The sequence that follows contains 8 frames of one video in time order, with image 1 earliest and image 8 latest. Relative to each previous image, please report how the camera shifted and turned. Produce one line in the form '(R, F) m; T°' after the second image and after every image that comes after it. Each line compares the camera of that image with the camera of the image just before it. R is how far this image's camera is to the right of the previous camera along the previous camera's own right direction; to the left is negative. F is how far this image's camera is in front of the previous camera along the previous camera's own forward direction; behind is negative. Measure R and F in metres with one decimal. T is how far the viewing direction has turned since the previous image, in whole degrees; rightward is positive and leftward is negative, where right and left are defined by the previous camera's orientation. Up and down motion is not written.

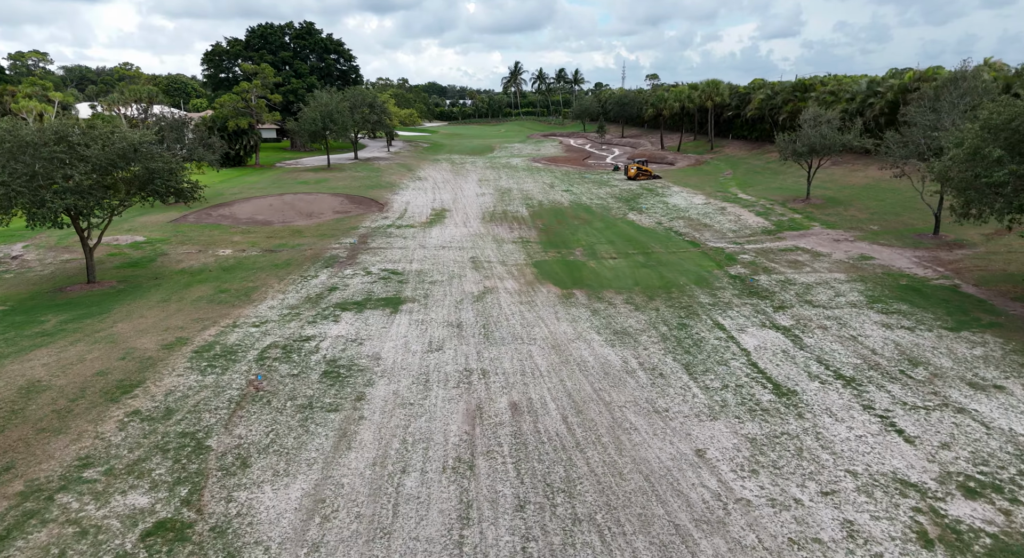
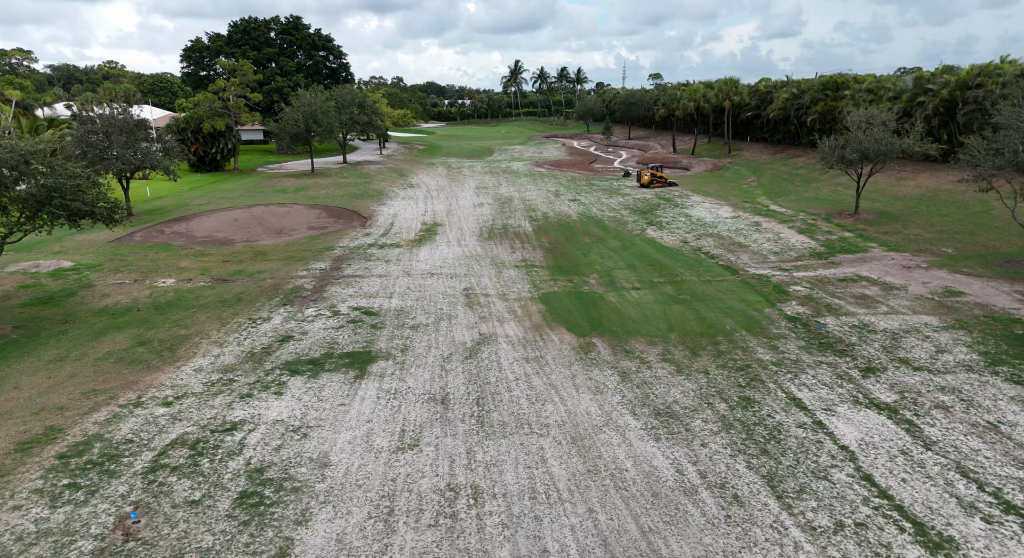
(-0.1, +4.6) m; 0°
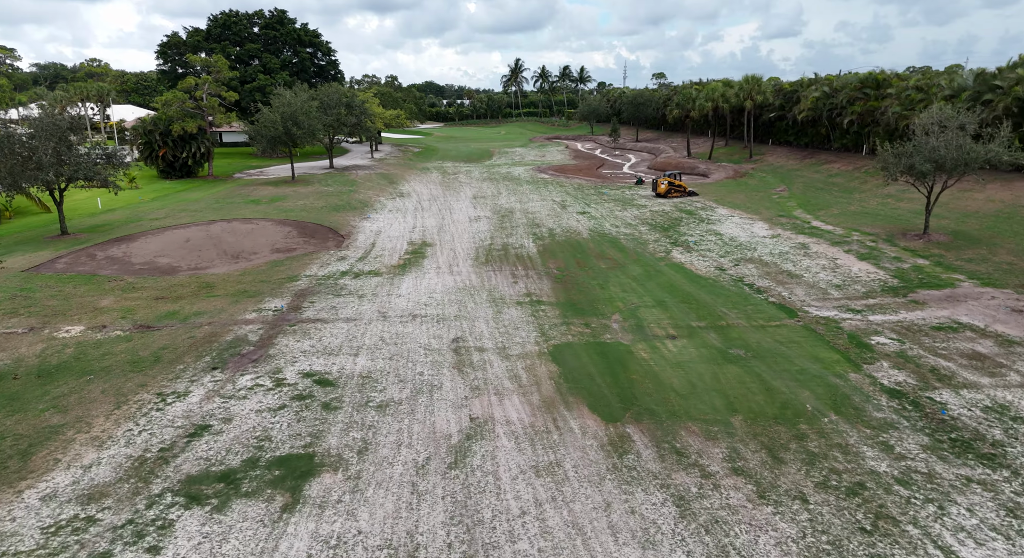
(-0.1, +4.7) m; 0°
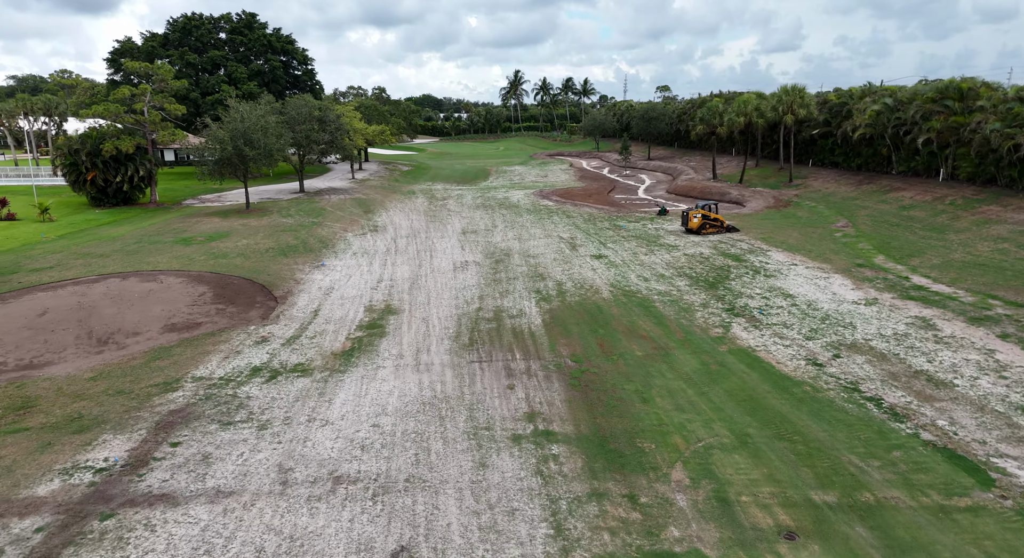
(+0.1, +7.8) m; 0°
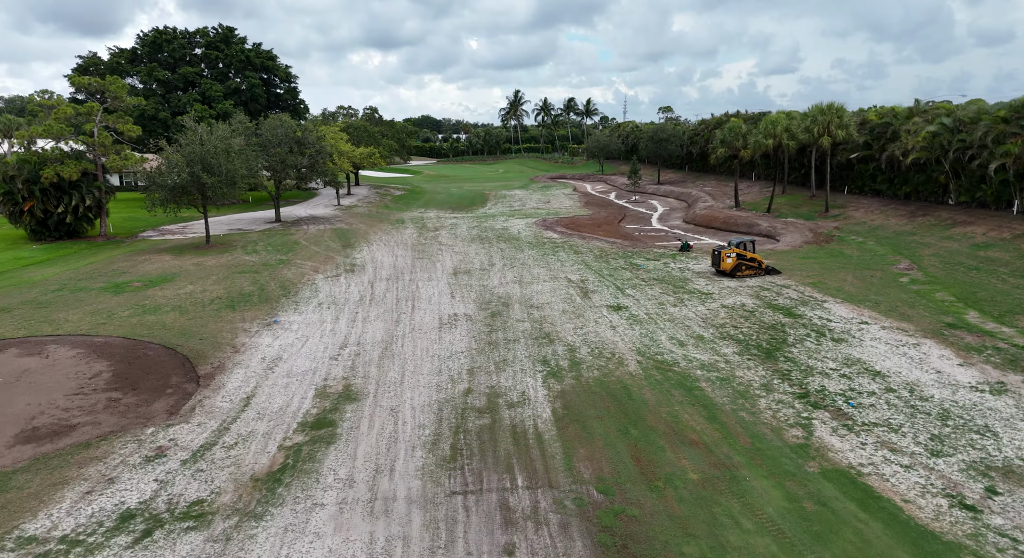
(0.0, +5.2) m; 0°
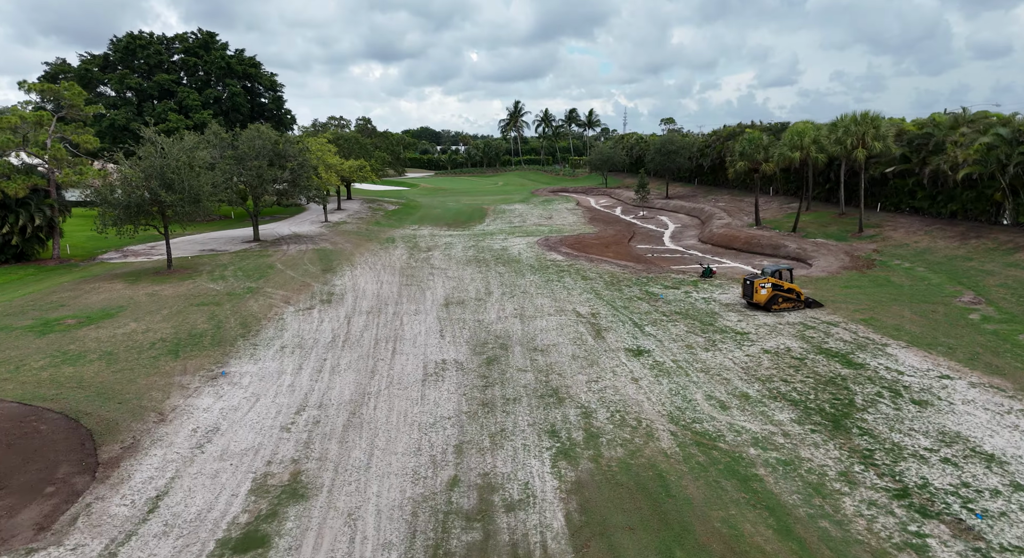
(0.0, +3.9) m; 0°
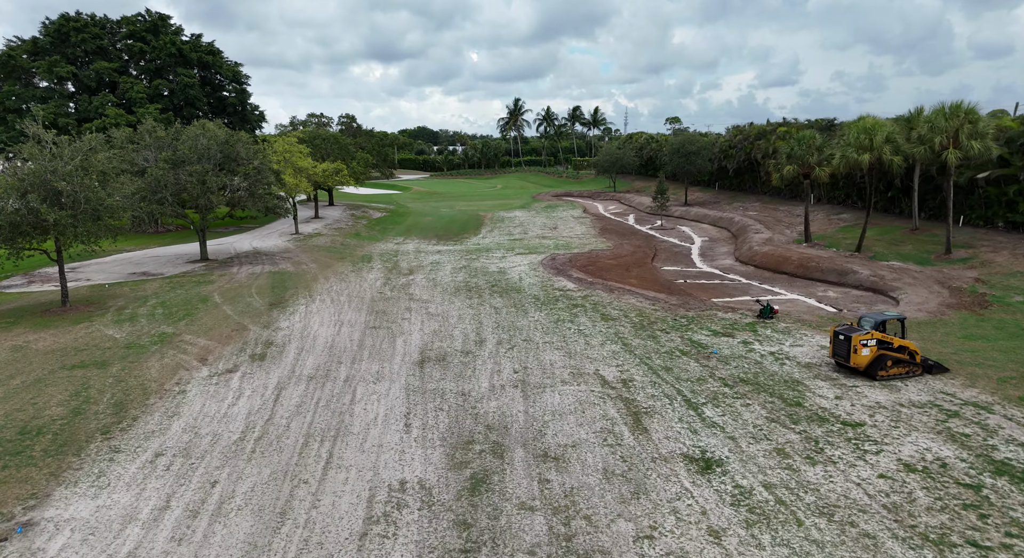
(0.0, +7.1) m; 0°
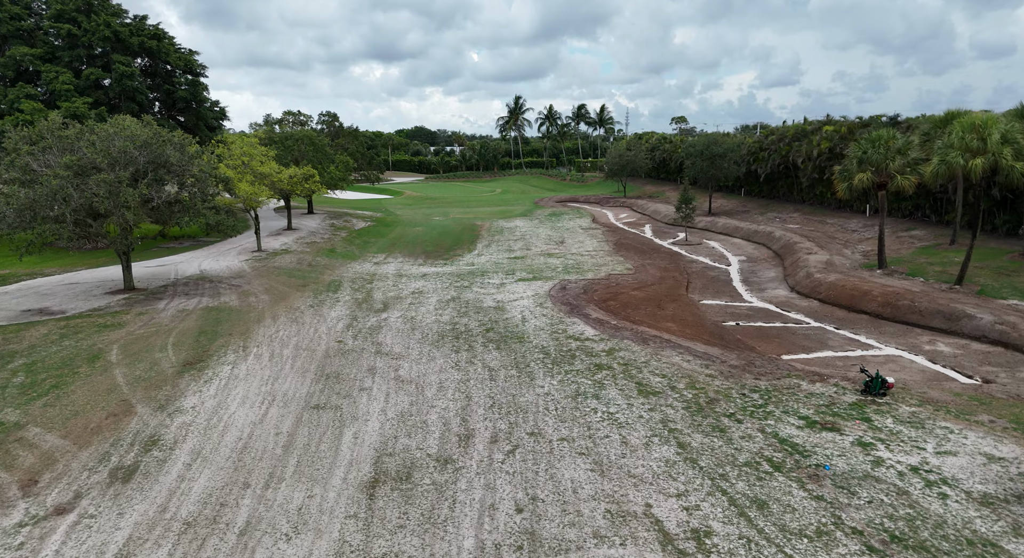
(0.0, +7.0) m; 0°
